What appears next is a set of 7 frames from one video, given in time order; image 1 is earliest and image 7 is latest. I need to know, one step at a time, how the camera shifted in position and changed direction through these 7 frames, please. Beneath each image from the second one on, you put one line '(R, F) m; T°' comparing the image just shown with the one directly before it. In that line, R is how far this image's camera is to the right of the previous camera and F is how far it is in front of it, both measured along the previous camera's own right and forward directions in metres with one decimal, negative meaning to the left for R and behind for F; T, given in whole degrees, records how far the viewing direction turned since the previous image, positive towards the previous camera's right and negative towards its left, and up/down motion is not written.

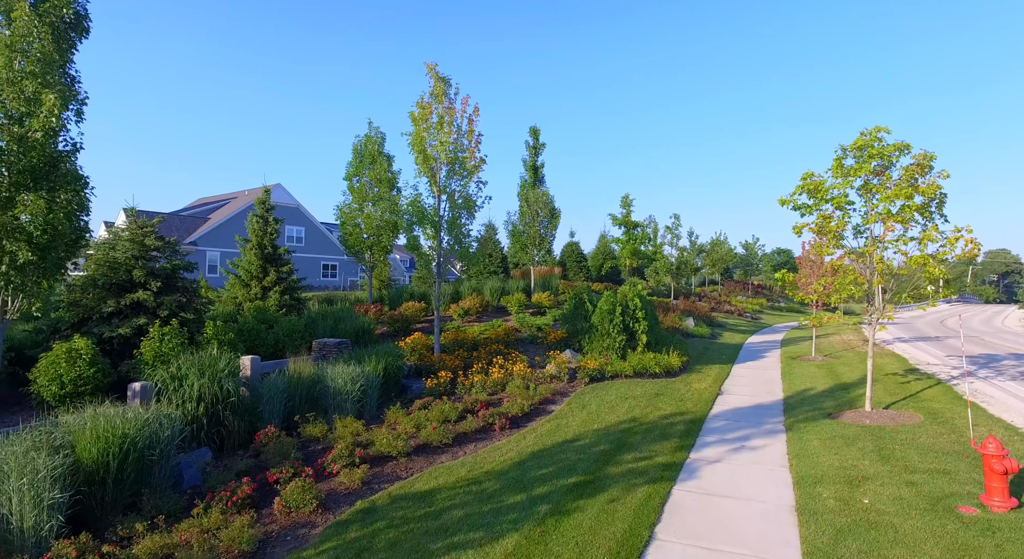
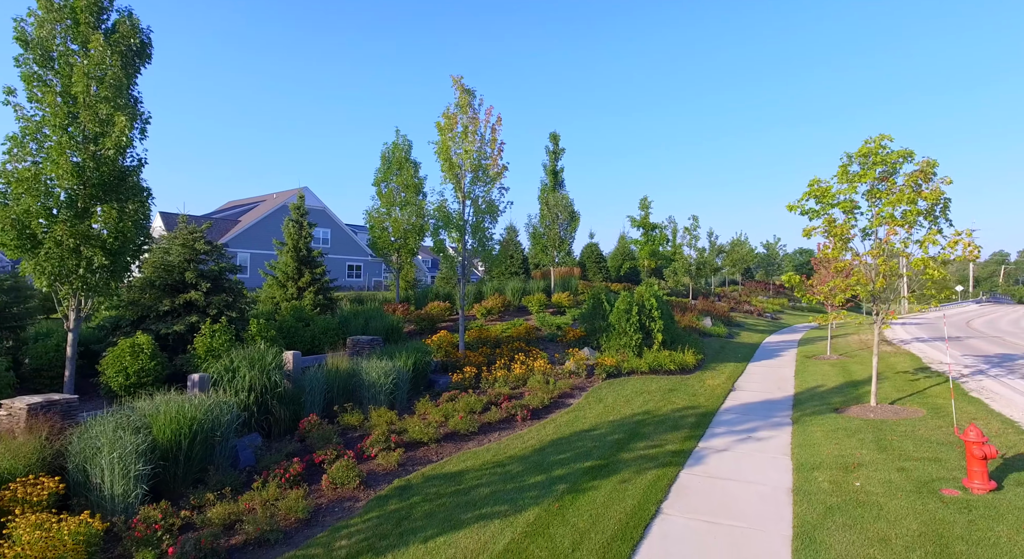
(0.0, -0.5) m; -2°
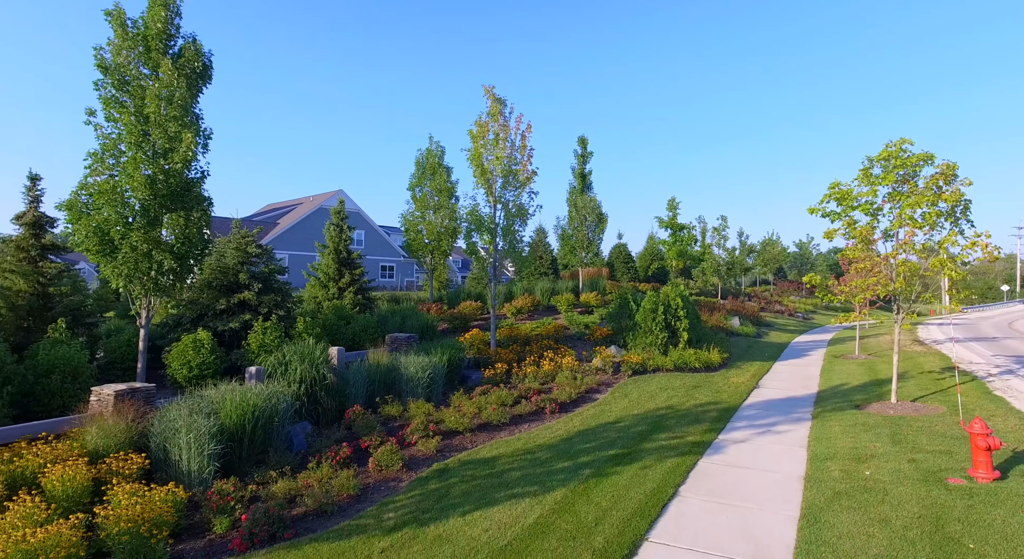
(0.0, -0.5) m; -3°
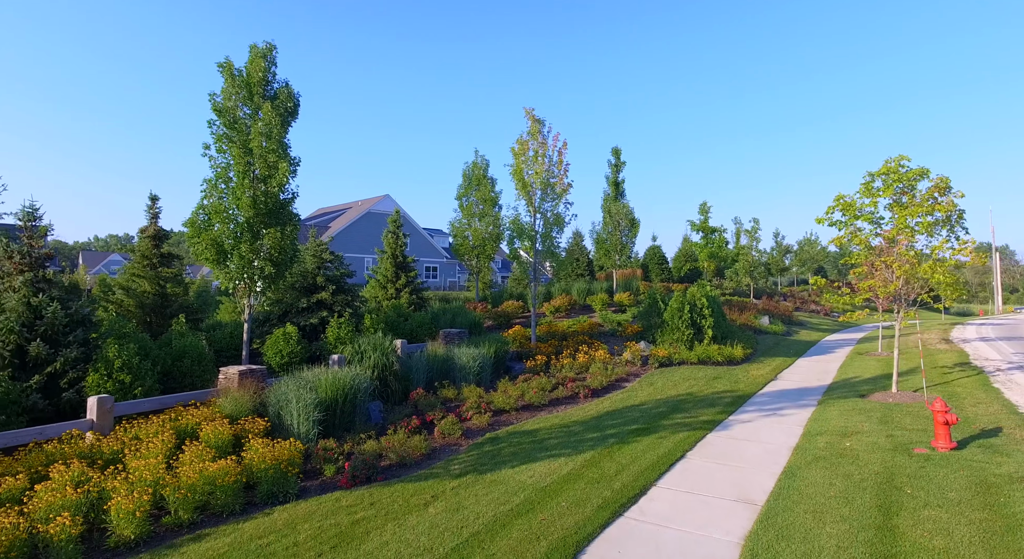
(0.0, -1.3) m; -4°
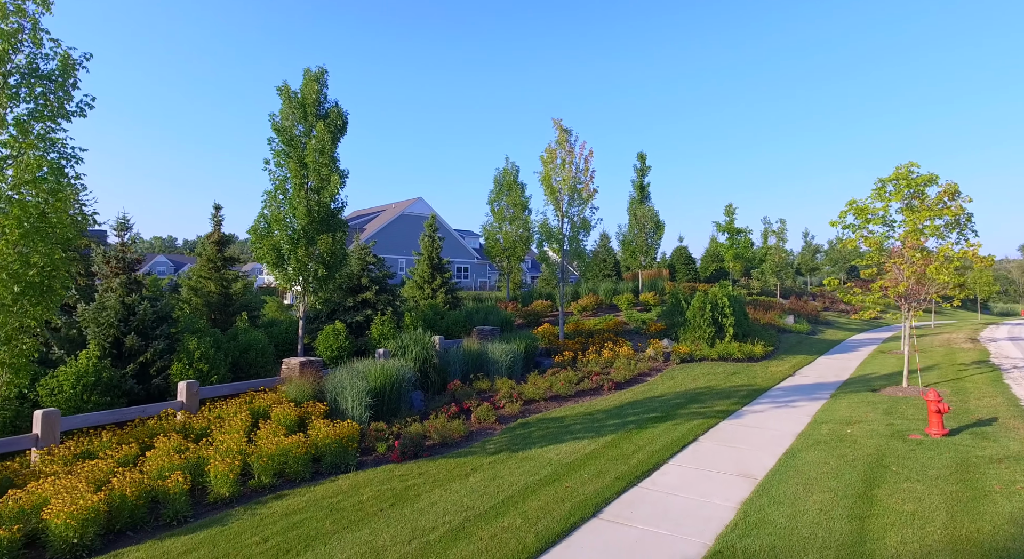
(0.0, -0.8) m; -3°
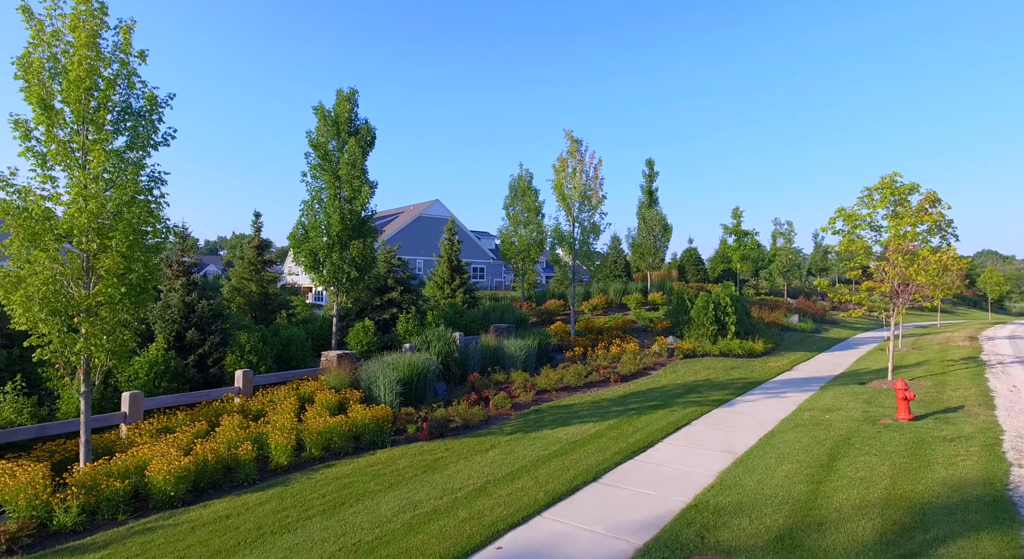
(0.0, -1.0) m; -2°
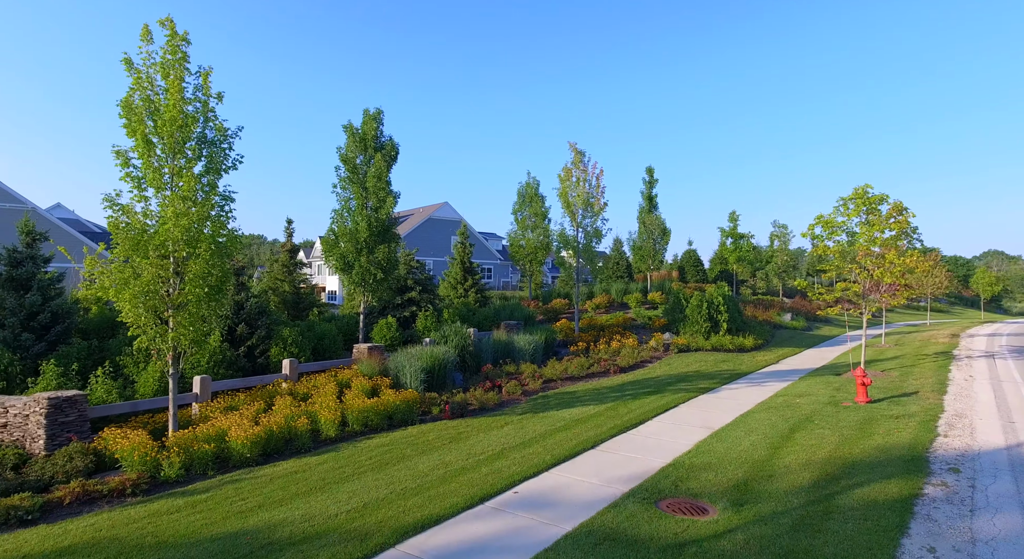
(-0.1, -1.2) m; -1°
